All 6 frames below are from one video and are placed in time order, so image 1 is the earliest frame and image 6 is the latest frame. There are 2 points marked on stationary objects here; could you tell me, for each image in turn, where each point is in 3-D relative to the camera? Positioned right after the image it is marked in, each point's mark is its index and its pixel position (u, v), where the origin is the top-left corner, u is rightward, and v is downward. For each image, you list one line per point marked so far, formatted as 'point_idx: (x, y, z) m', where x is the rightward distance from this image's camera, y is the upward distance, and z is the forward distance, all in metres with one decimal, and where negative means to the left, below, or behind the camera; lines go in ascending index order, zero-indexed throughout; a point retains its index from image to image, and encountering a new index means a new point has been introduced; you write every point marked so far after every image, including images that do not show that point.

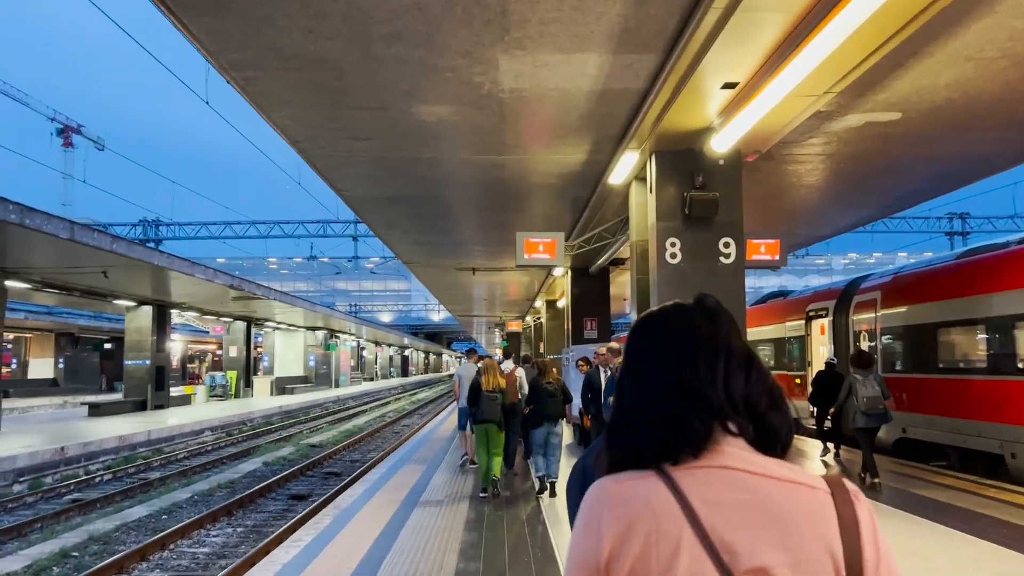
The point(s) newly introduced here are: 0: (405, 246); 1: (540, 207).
0: (-1.9, +0.7, +14.8) m
1: (+0.4, +1.0, +10.7) m
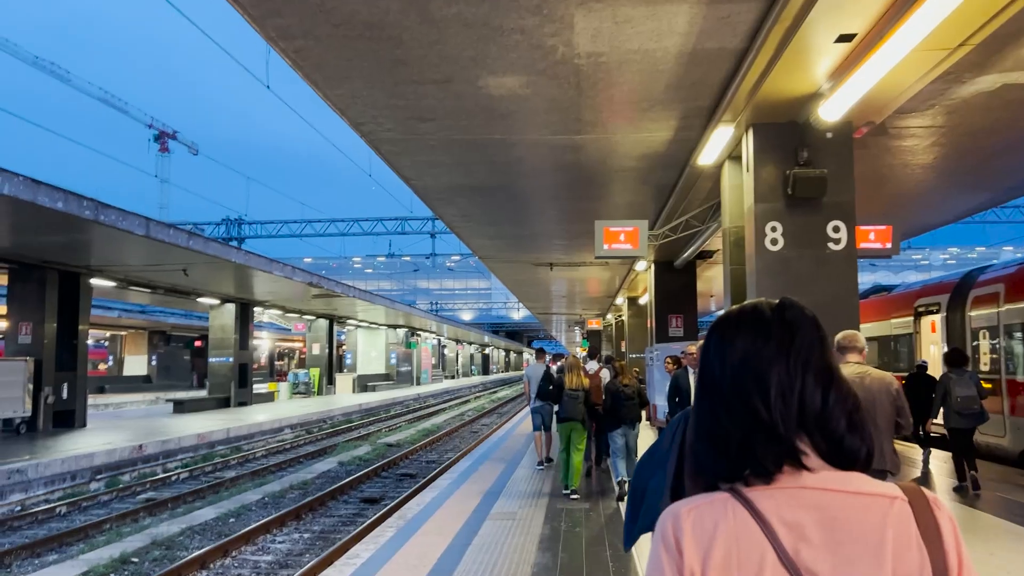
0: (-0.5, +0.8, +14.2) m
1: (+1.3, +1.1, +9.9) m
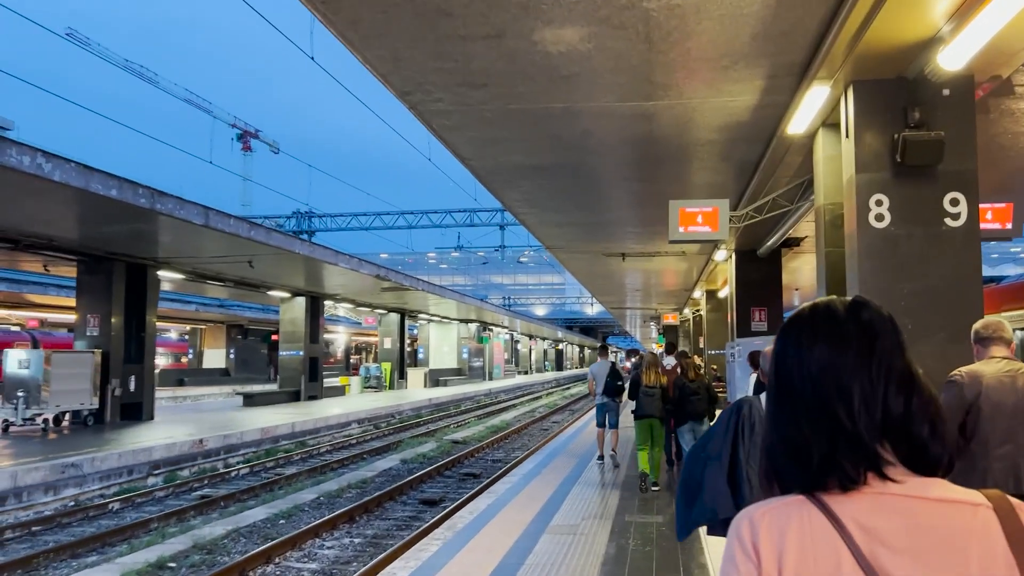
0: (+0.6, +0.9, +13.5) m
1: (+2.0, +1.2, +9.0) m
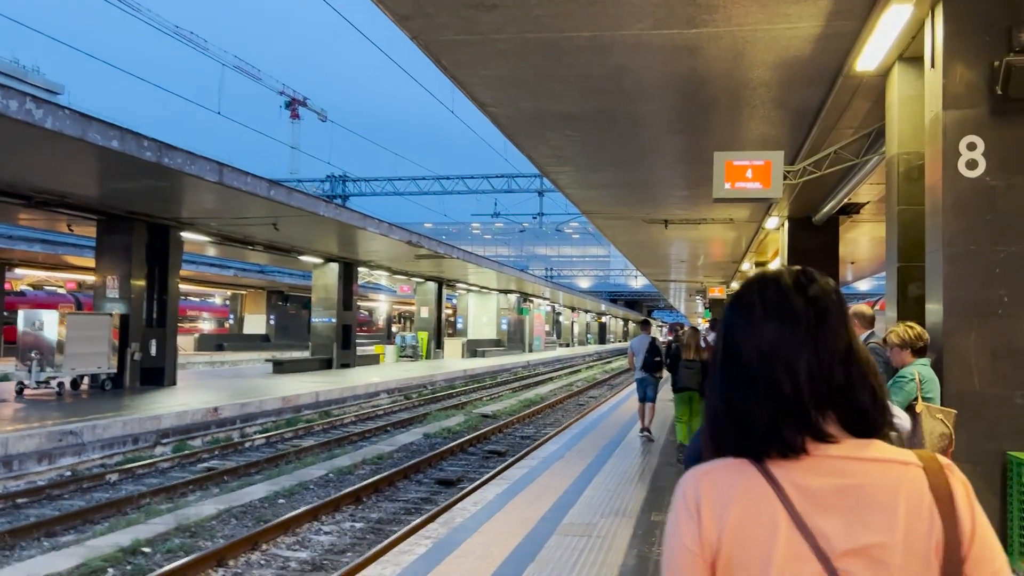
0: (+1.0, +1.4, +12.5) m
1: (+2.2, +1.5, +7.9) m
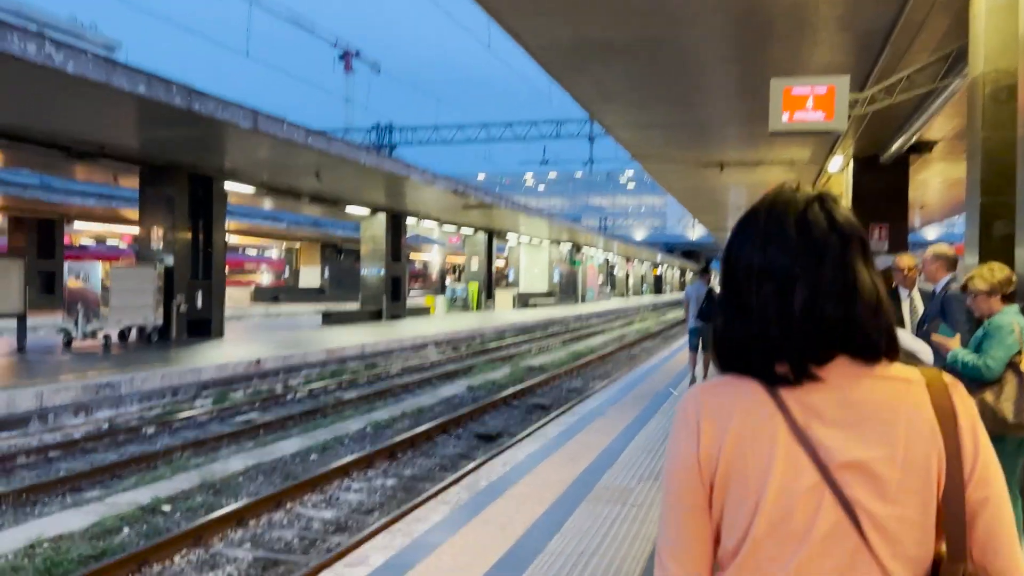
0: (+1.6, +2.2, +11.8) m
1: (+2.5, +2.0, +7.1) m
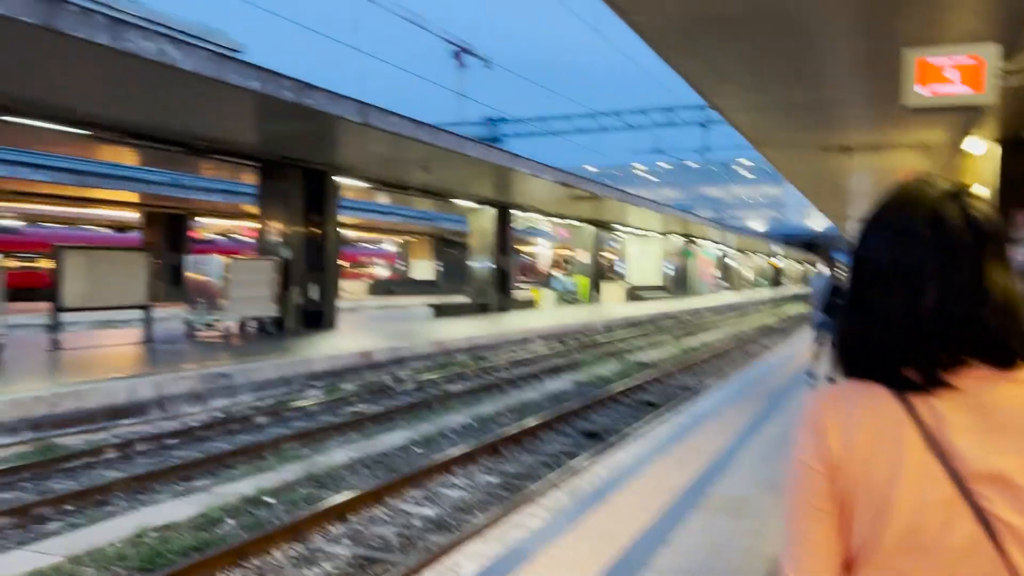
0: (+3.1, +2.3, +11.1) m
1: (+3.3, +2.1, +6.4) m
